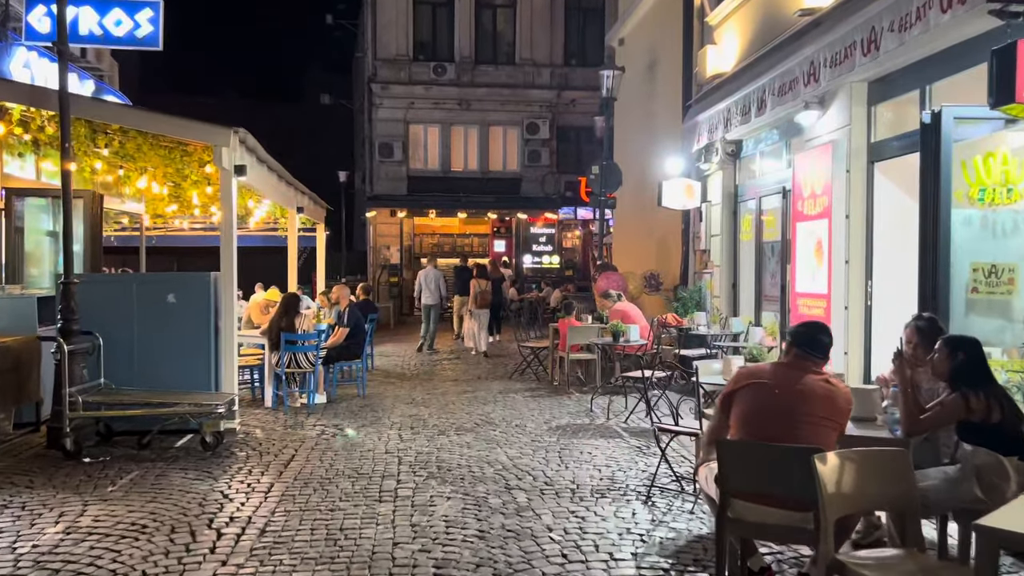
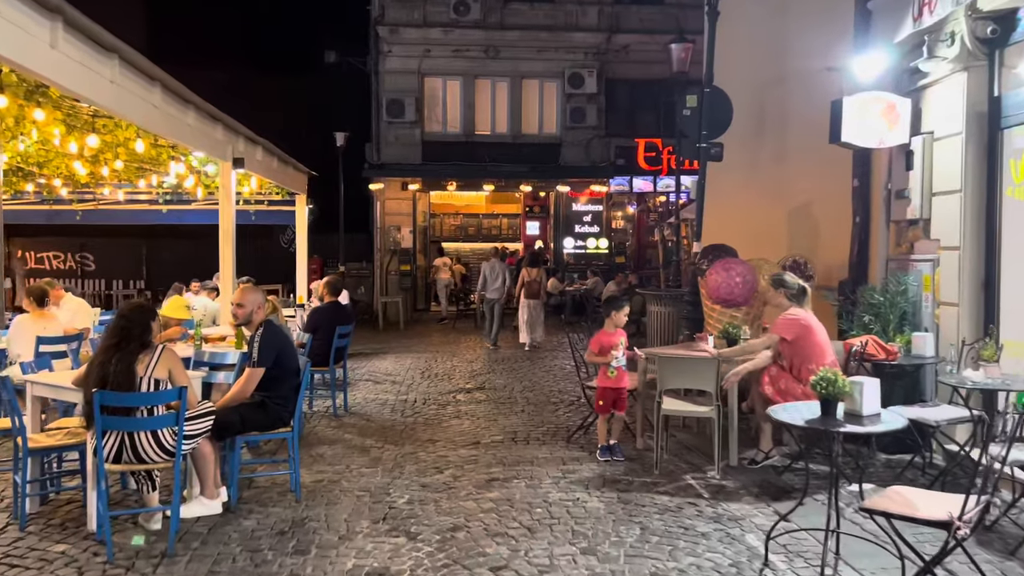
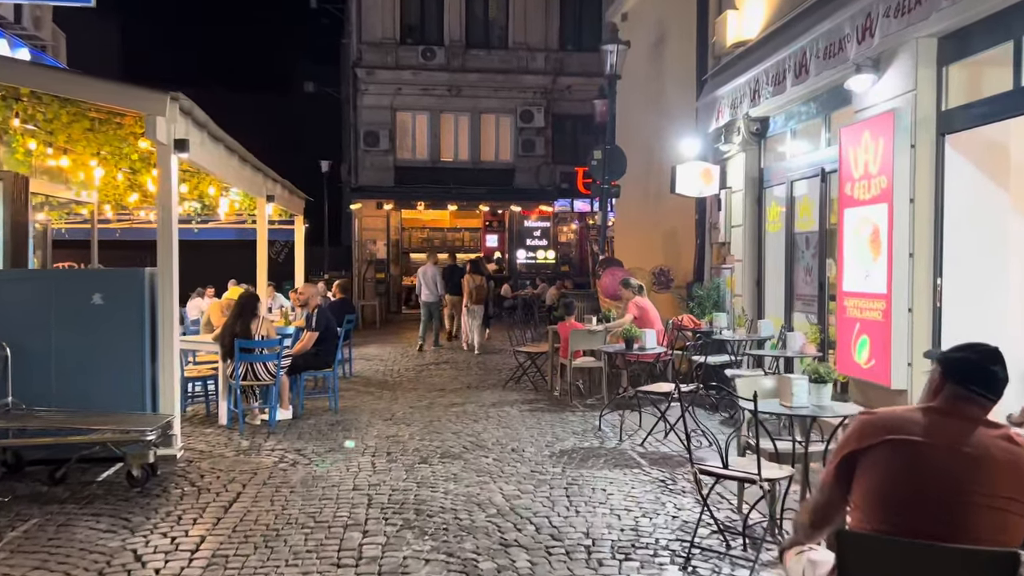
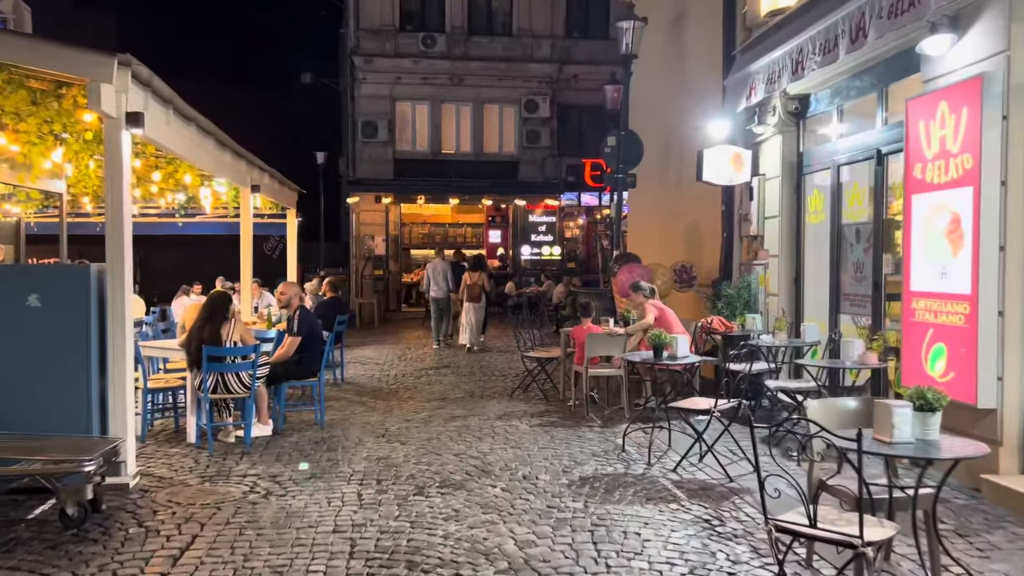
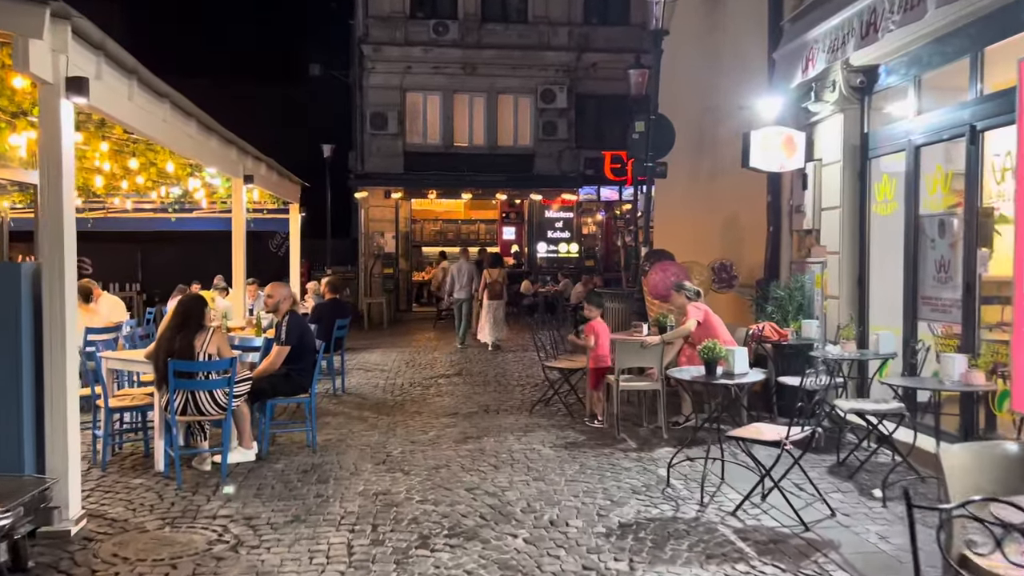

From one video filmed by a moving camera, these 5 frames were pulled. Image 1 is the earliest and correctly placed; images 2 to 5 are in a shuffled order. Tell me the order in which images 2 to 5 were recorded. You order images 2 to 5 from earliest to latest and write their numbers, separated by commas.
3, 4, 5, 2
